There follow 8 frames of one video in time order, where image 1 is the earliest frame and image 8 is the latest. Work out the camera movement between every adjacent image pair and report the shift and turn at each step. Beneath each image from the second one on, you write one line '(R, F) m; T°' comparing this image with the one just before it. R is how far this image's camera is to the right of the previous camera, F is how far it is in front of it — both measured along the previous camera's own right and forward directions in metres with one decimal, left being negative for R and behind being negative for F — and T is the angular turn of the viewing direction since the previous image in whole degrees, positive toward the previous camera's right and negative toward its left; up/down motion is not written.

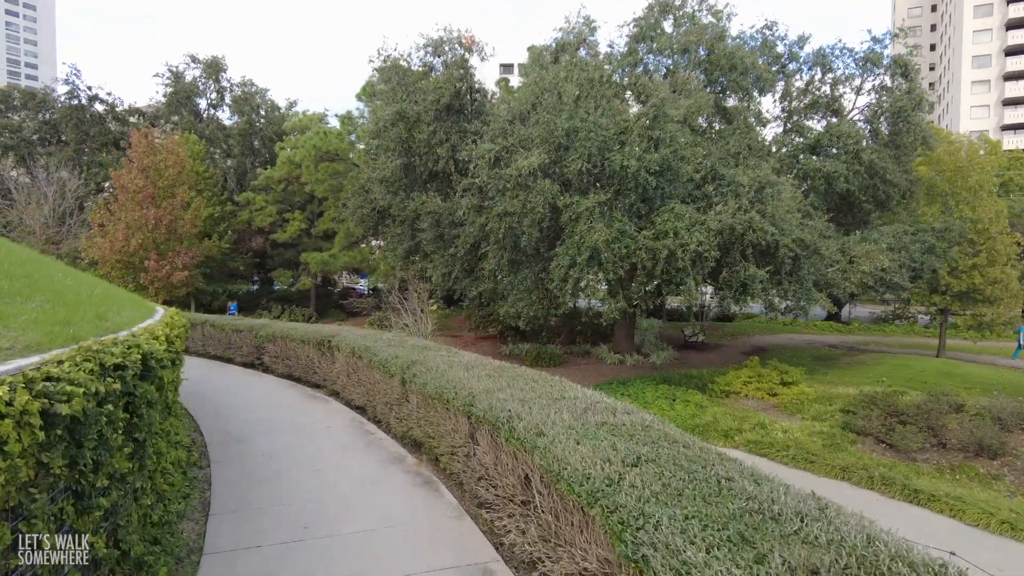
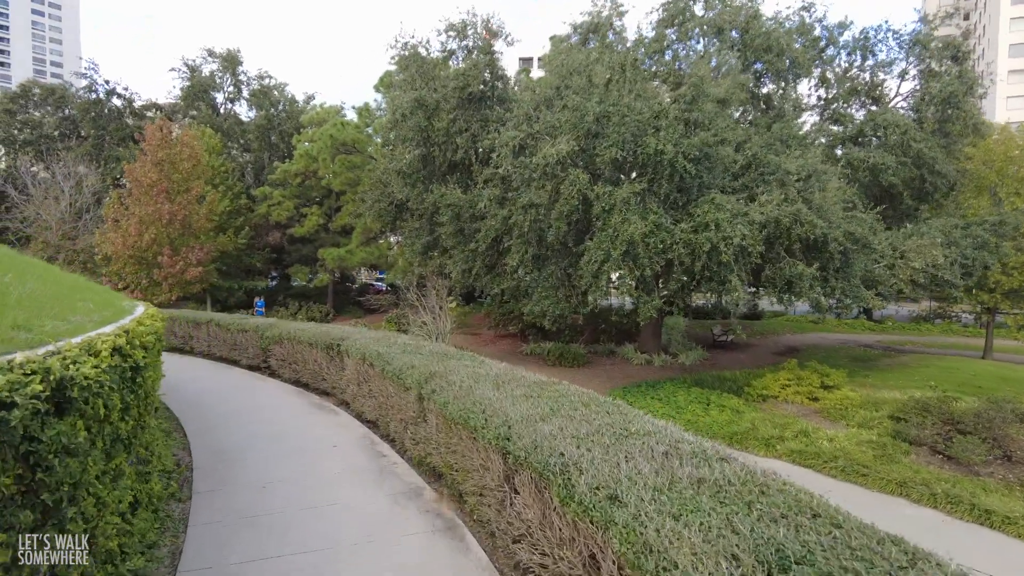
(-0.1, +0.5) m; -2°
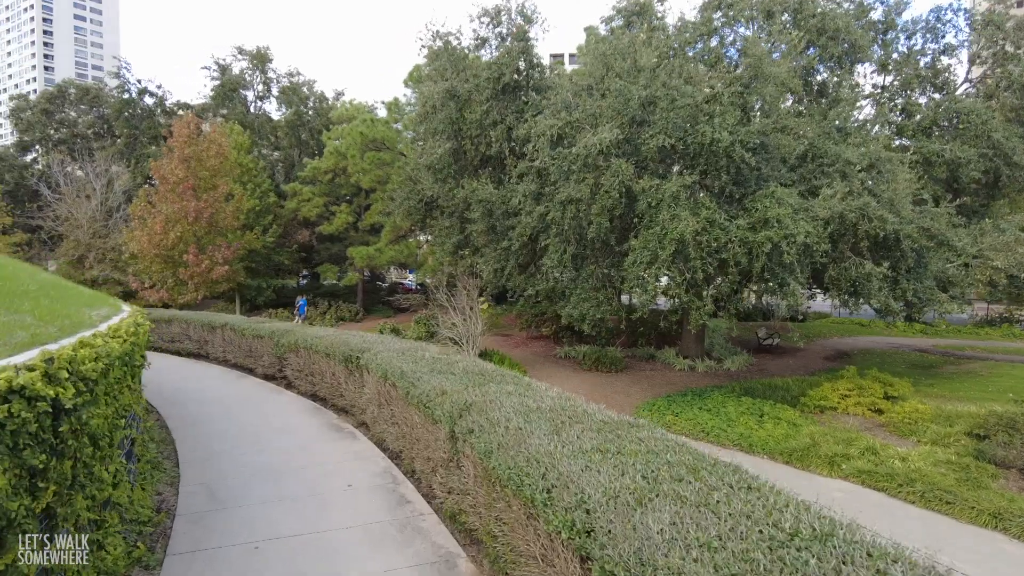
(-0.1, +0.6) m; -3°
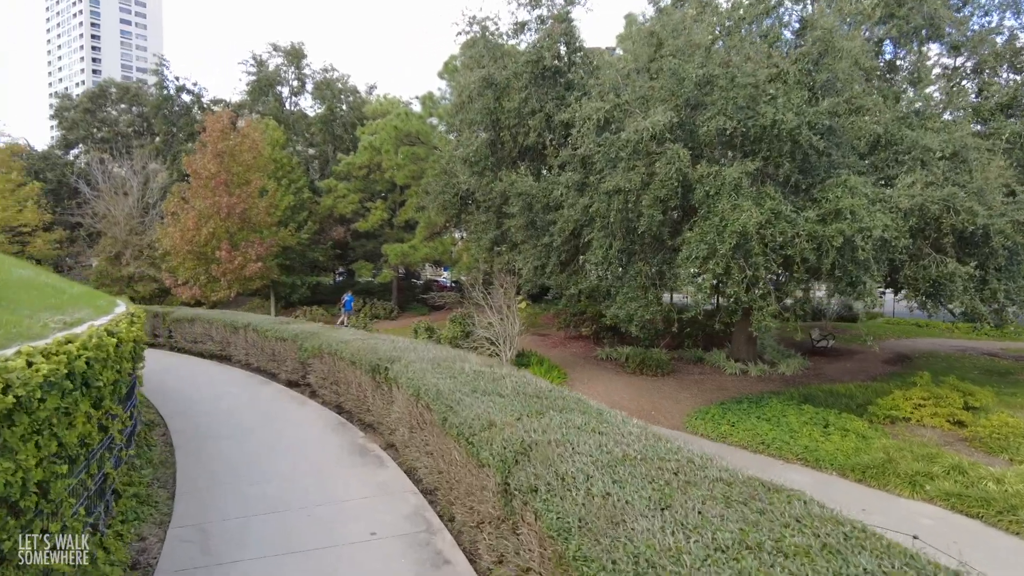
(-0.1, +0.6) m; -3°
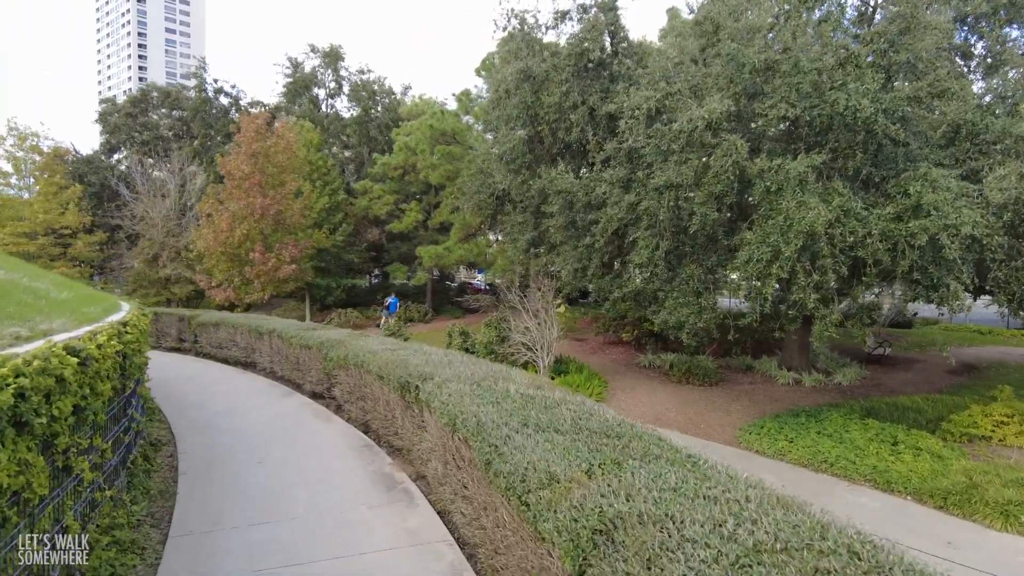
(-0.1, +0.5) m; -3°
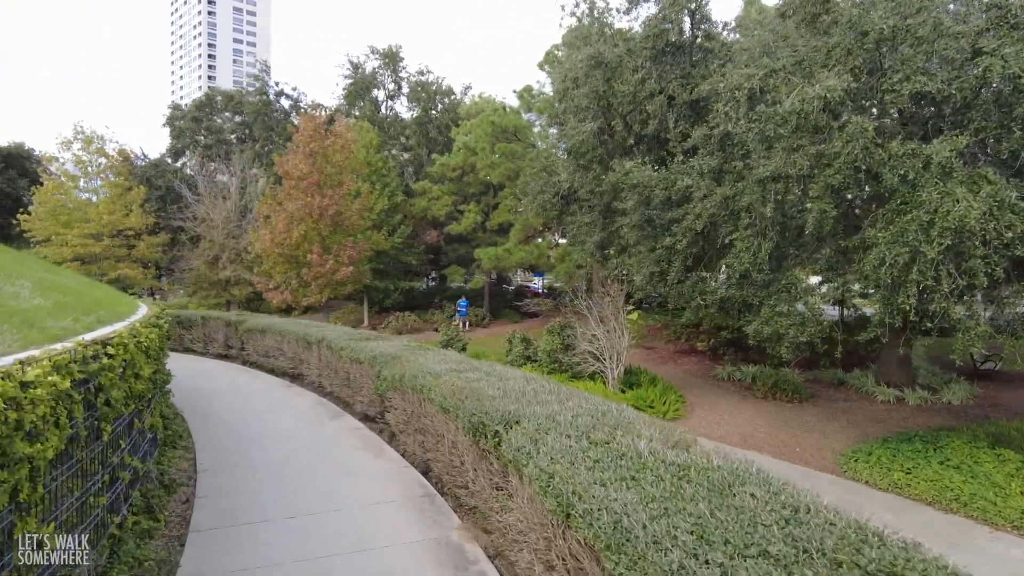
(-0.2, +0.8) m; -5°
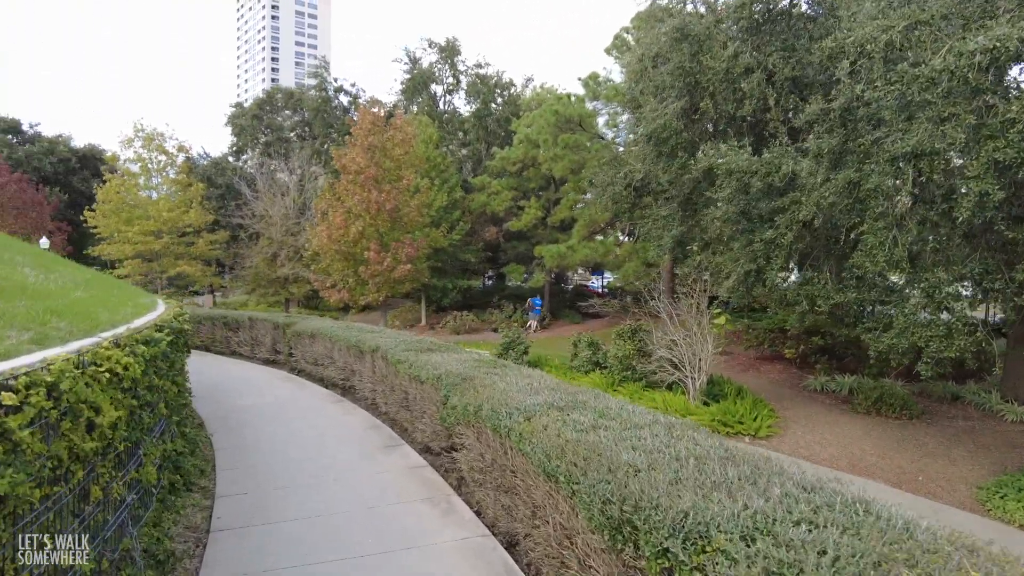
(-0.2, +0.8) m; -5°
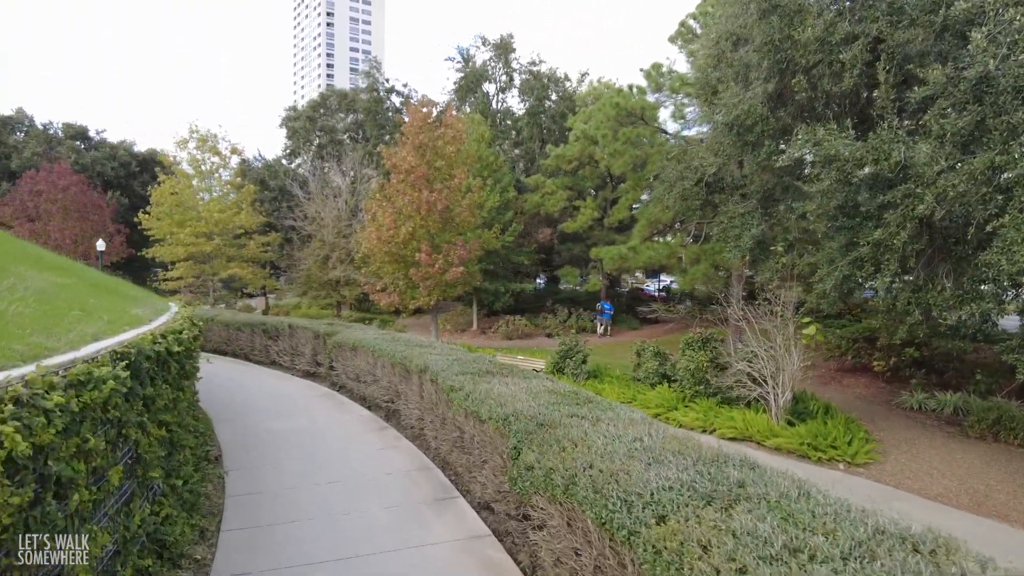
(-0.1, +0.7) m; -4°
